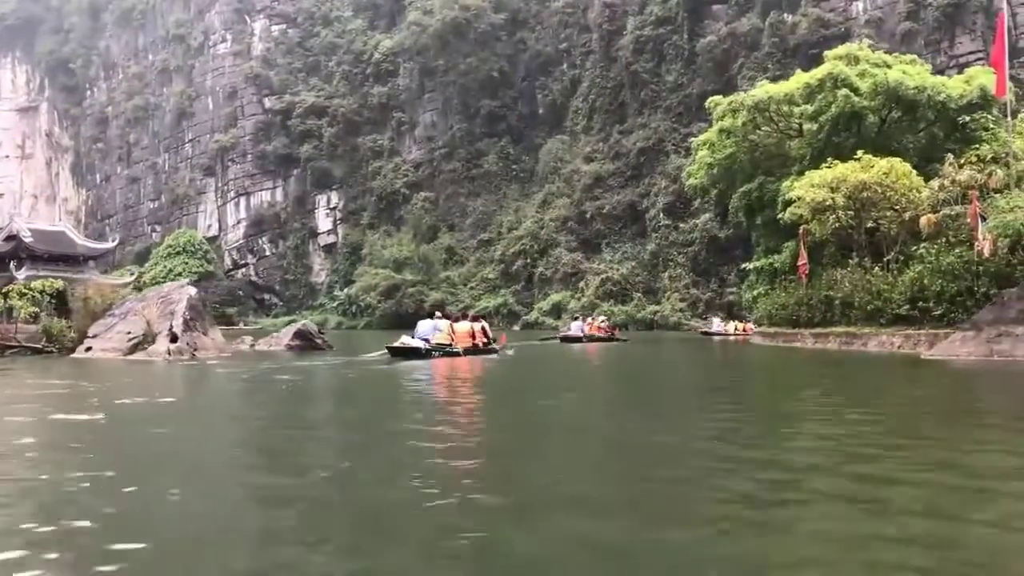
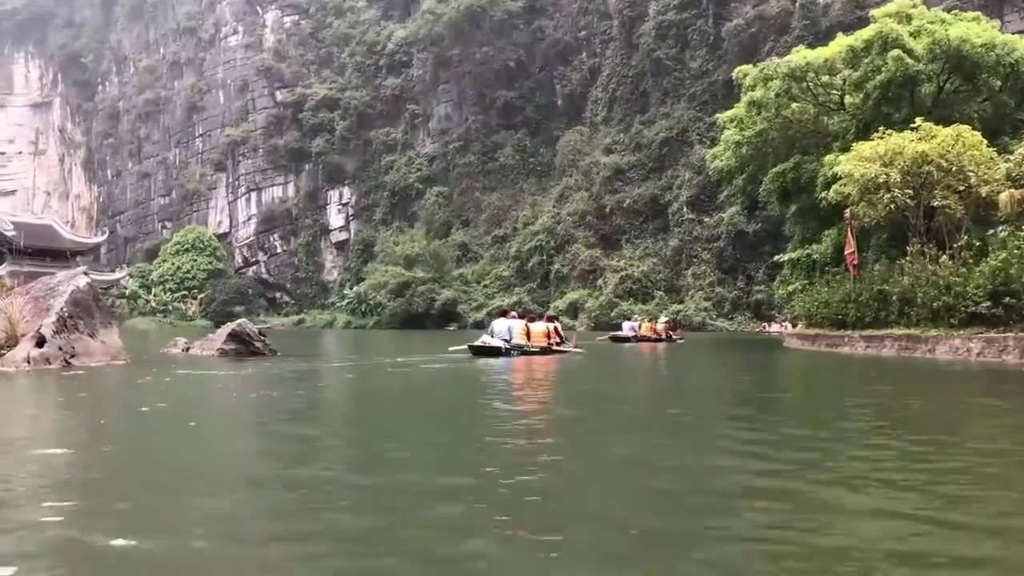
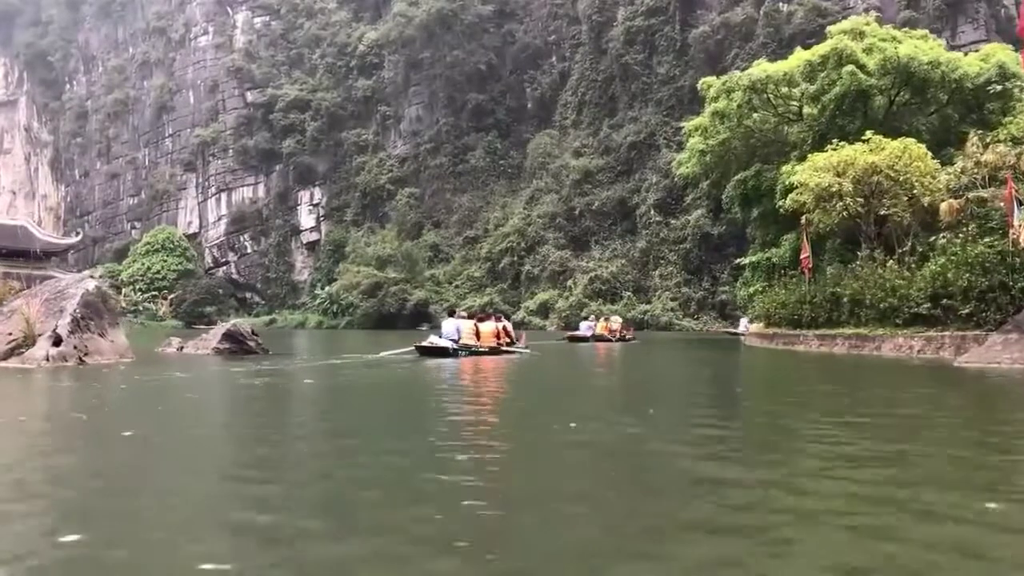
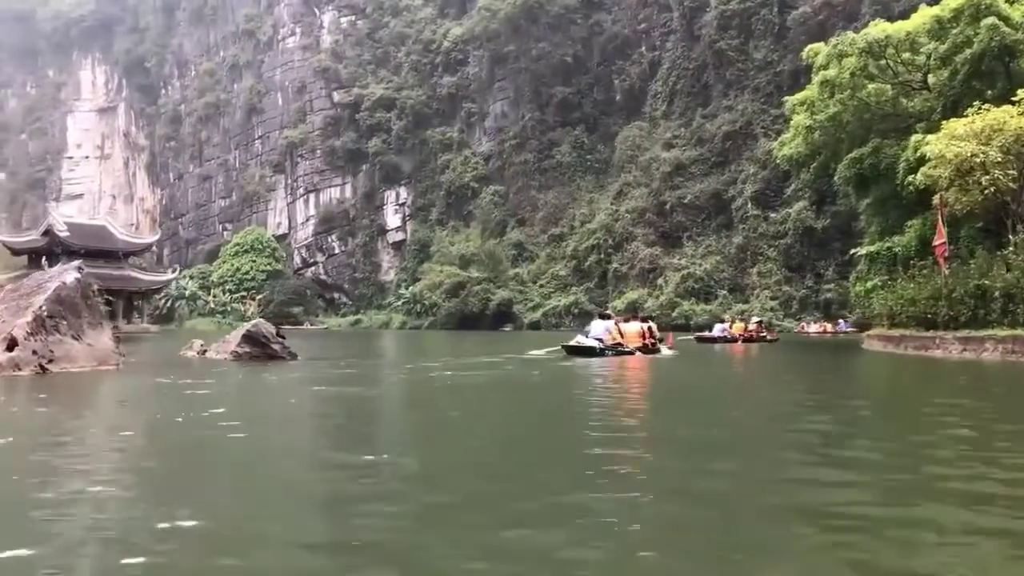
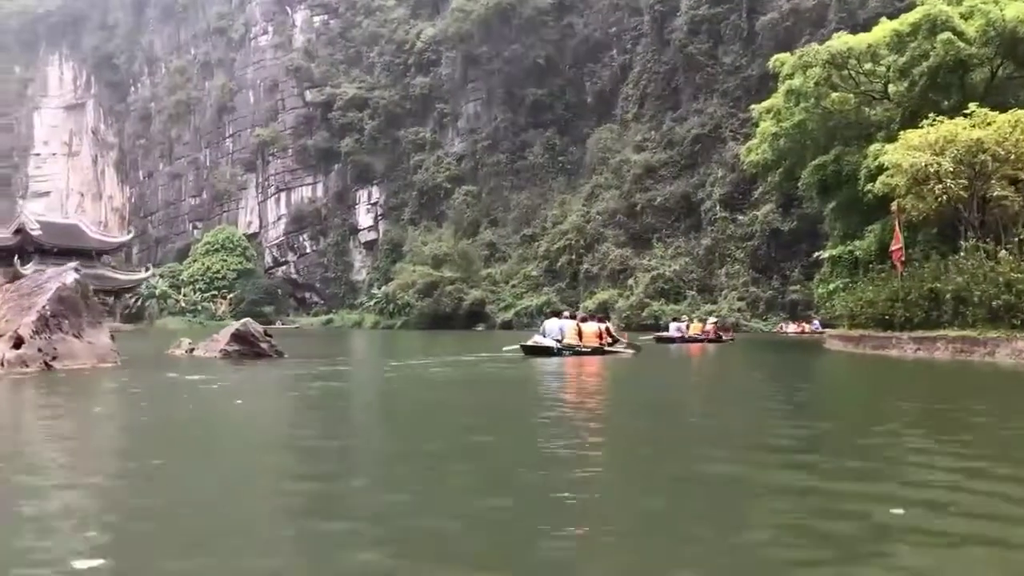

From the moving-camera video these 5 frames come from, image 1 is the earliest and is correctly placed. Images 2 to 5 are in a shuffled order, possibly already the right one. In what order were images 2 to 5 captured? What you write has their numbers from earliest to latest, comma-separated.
3, 2, 5, 4
